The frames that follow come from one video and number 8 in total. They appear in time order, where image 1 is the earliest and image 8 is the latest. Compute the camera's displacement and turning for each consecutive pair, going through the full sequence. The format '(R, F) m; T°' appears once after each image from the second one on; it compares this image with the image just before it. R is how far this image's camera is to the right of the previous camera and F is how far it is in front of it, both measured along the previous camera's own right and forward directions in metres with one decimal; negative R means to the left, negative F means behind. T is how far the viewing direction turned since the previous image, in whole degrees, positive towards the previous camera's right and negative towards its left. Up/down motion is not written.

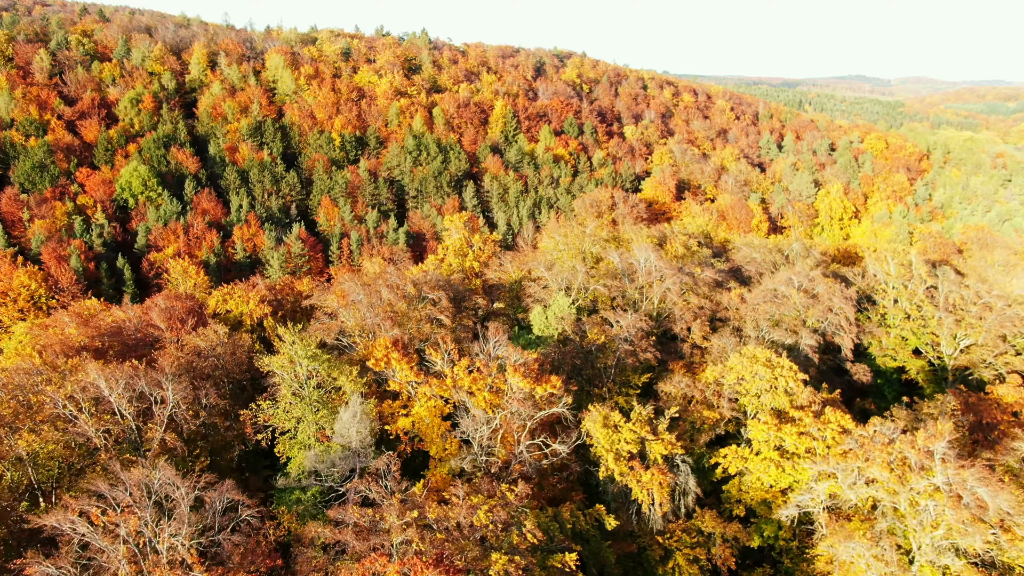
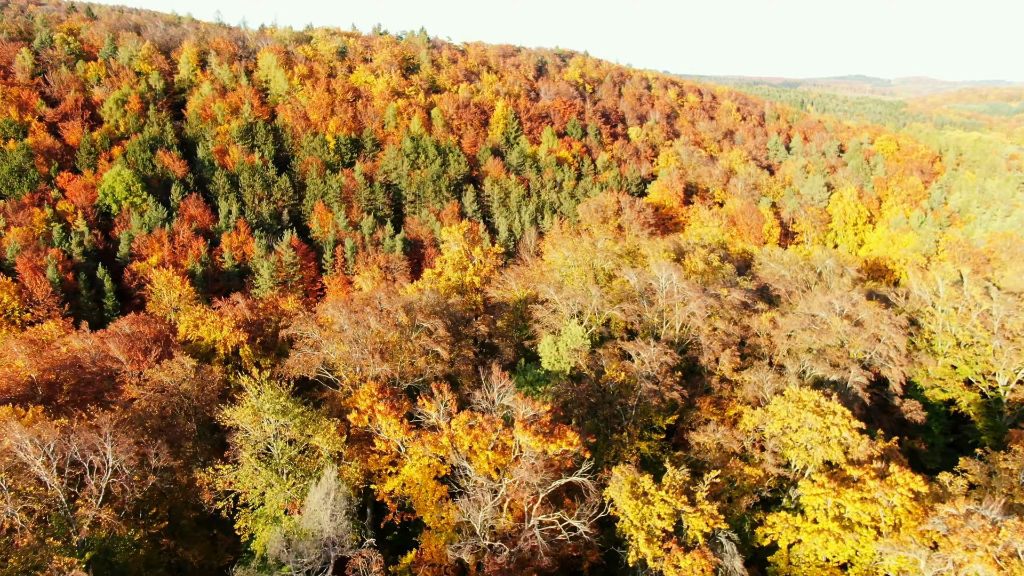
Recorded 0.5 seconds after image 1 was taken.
(-0.2, +3.1) m; 0°
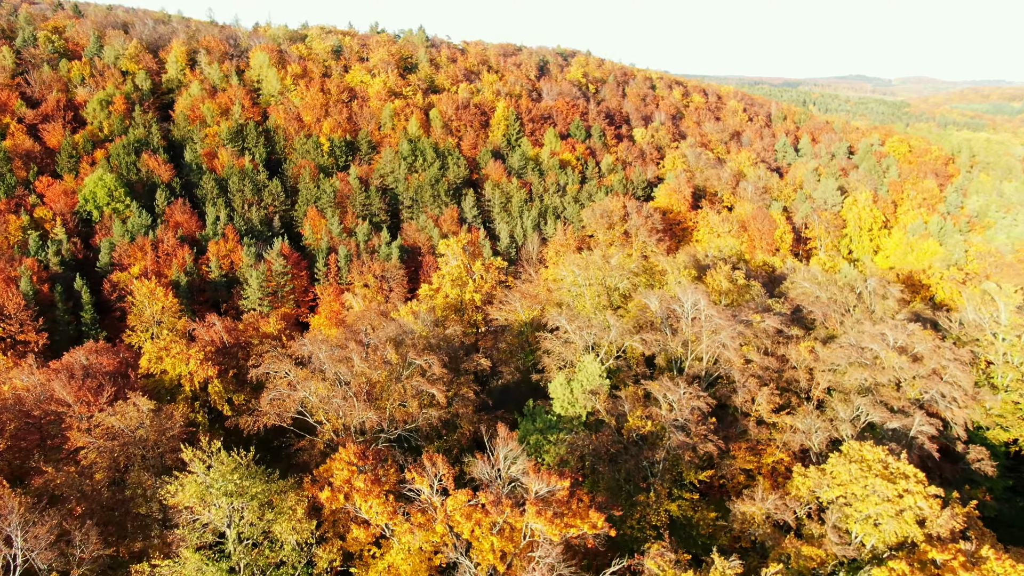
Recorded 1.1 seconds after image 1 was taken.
(-0.2, +3.1) m; 0°
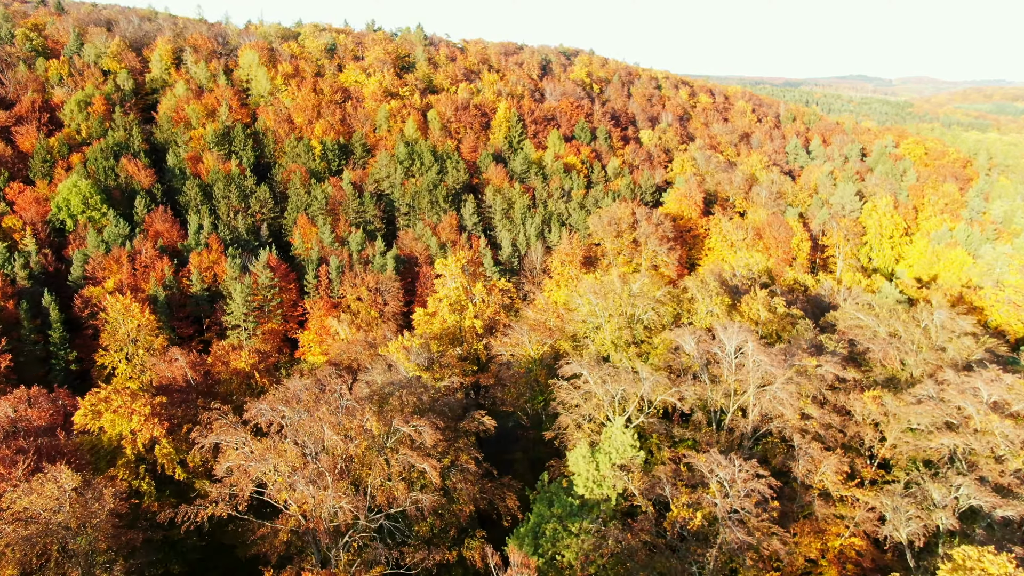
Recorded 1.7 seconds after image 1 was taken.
(-0.3, +3.9) m; 0°
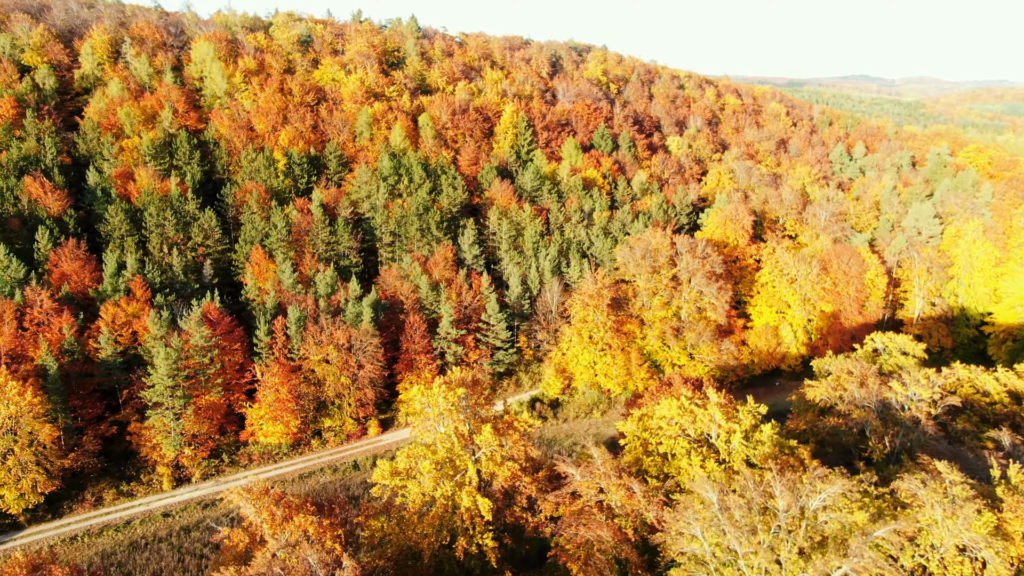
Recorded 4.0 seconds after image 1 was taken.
(-0.8, +13.1) m; 0°
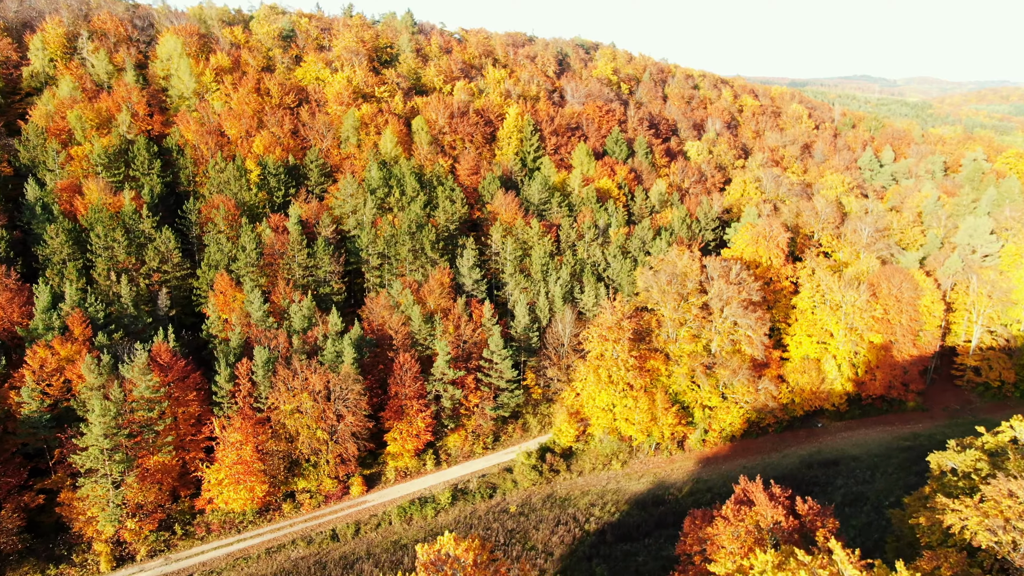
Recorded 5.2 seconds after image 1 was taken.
(-0.4, +7.0) m; 0°
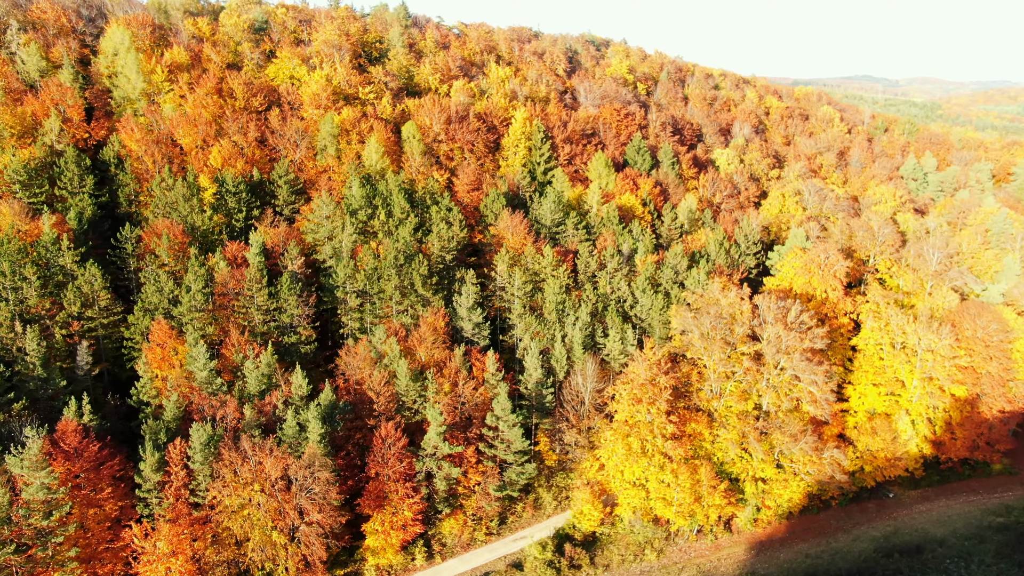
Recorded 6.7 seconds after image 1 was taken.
(-0.5, +8.5) m; 0°
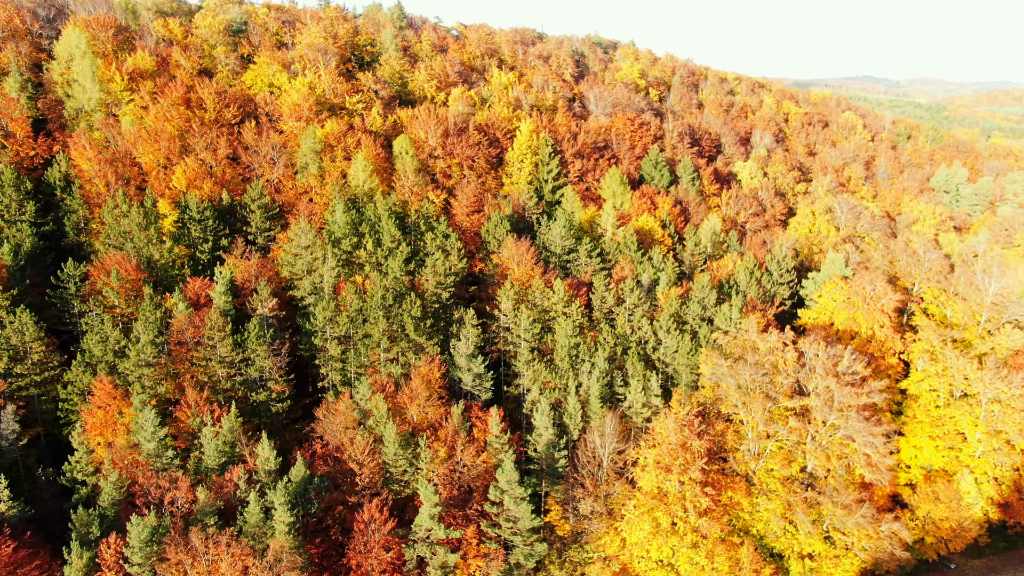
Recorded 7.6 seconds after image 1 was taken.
(-0.3, +5.3) m; 0°
